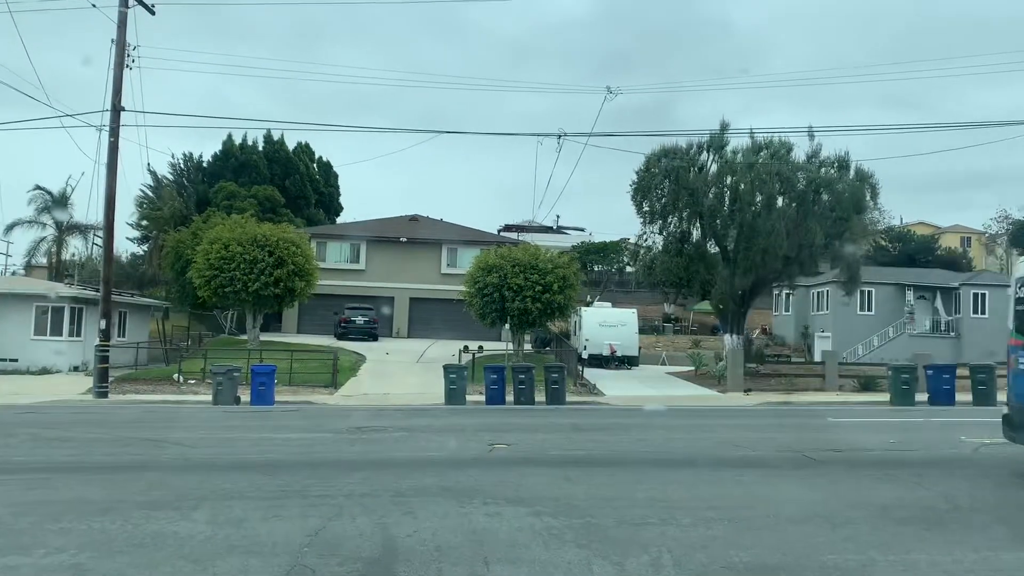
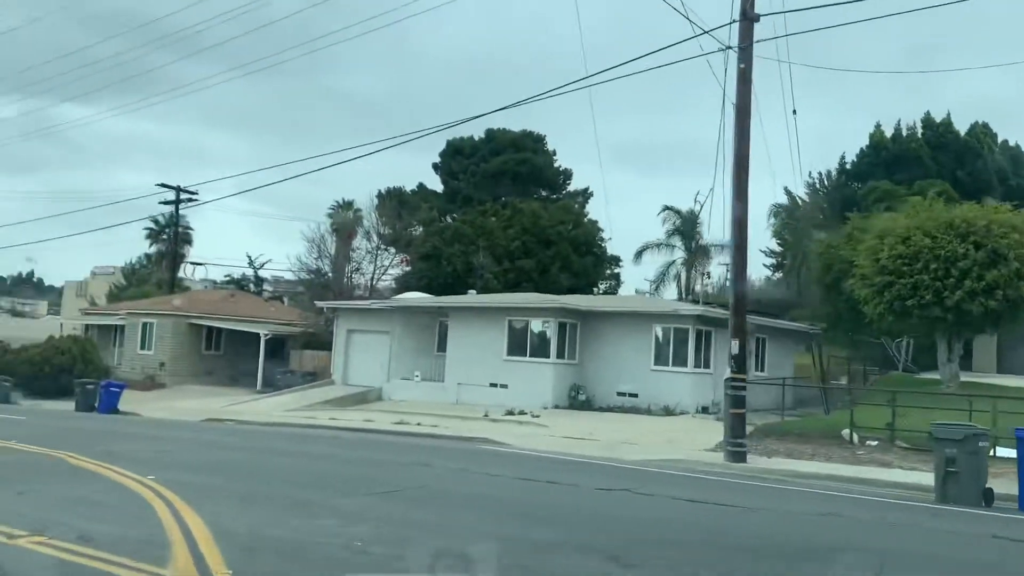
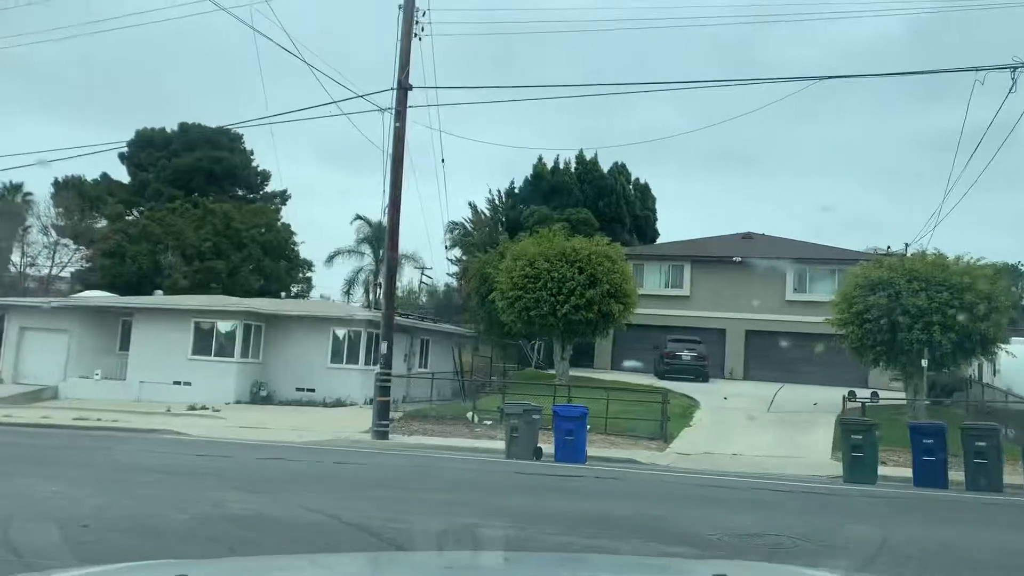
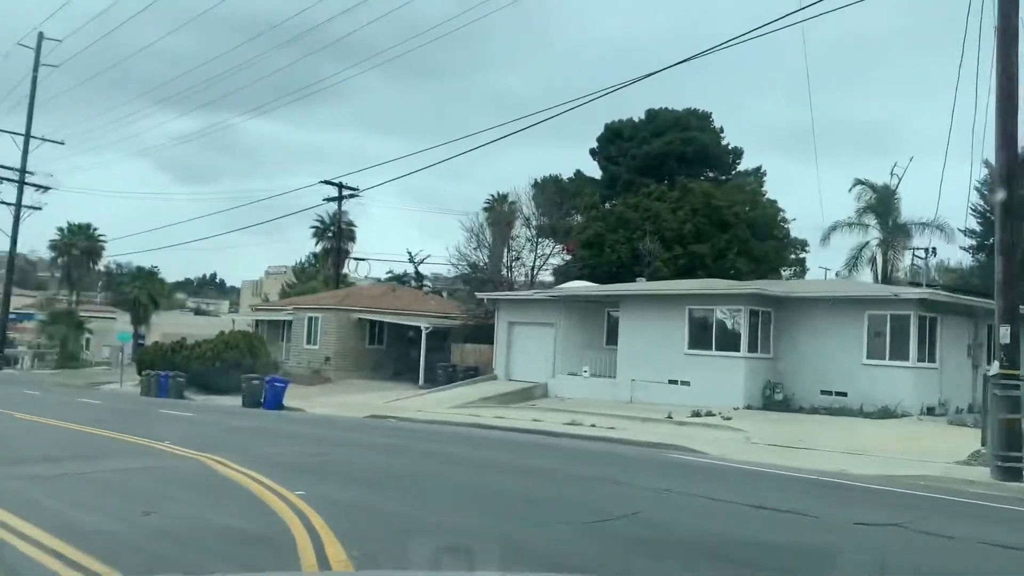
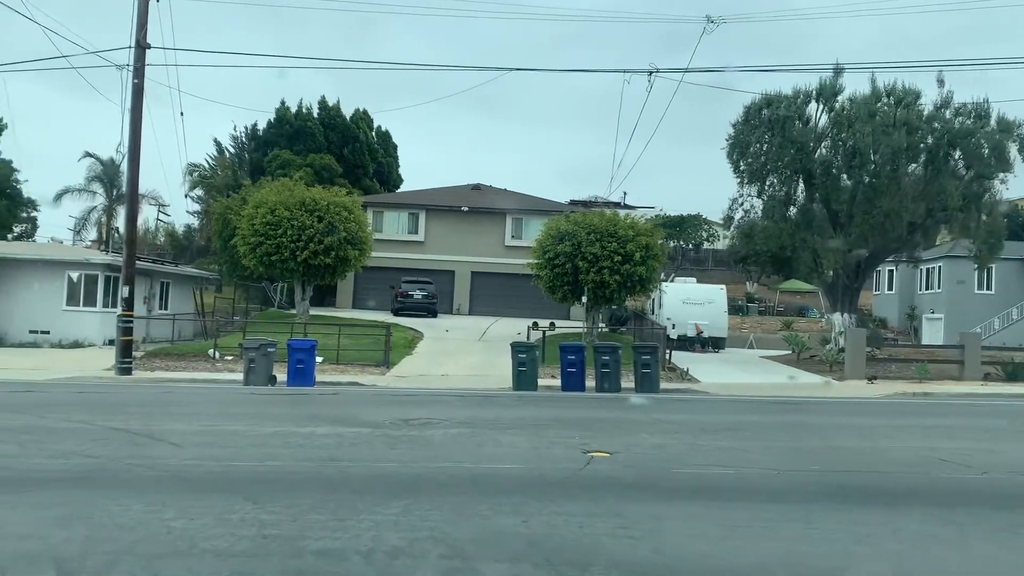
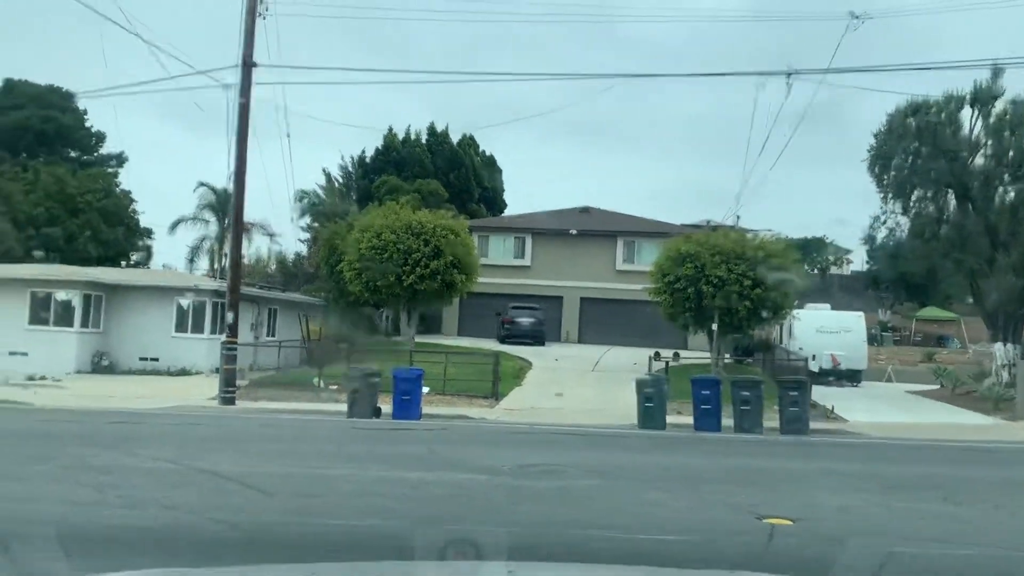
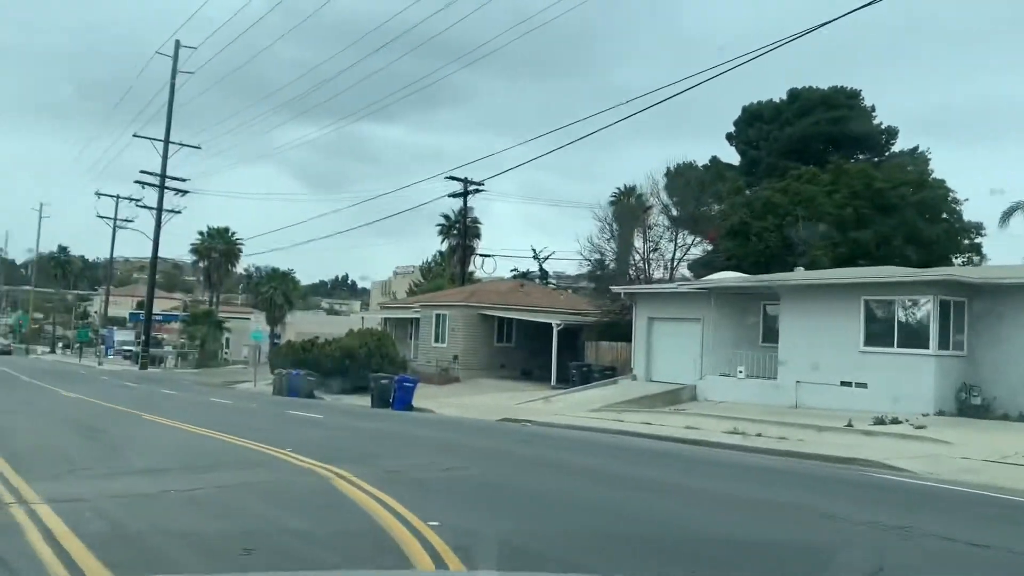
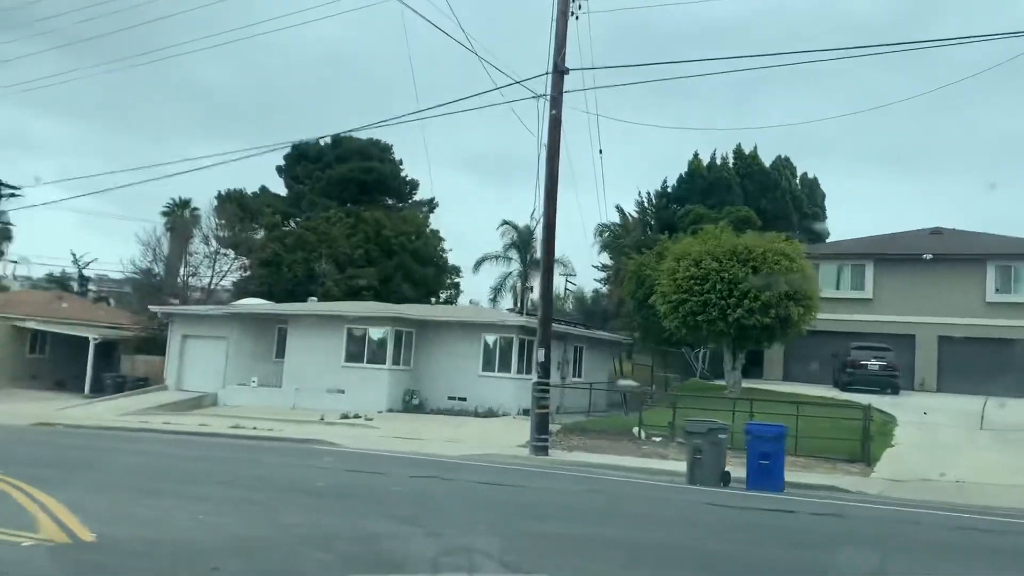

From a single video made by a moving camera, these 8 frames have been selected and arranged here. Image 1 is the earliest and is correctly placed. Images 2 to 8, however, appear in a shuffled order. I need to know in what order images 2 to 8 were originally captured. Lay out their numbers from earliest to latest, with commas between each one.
5, 6, 3, 8, 2, 4, 7
